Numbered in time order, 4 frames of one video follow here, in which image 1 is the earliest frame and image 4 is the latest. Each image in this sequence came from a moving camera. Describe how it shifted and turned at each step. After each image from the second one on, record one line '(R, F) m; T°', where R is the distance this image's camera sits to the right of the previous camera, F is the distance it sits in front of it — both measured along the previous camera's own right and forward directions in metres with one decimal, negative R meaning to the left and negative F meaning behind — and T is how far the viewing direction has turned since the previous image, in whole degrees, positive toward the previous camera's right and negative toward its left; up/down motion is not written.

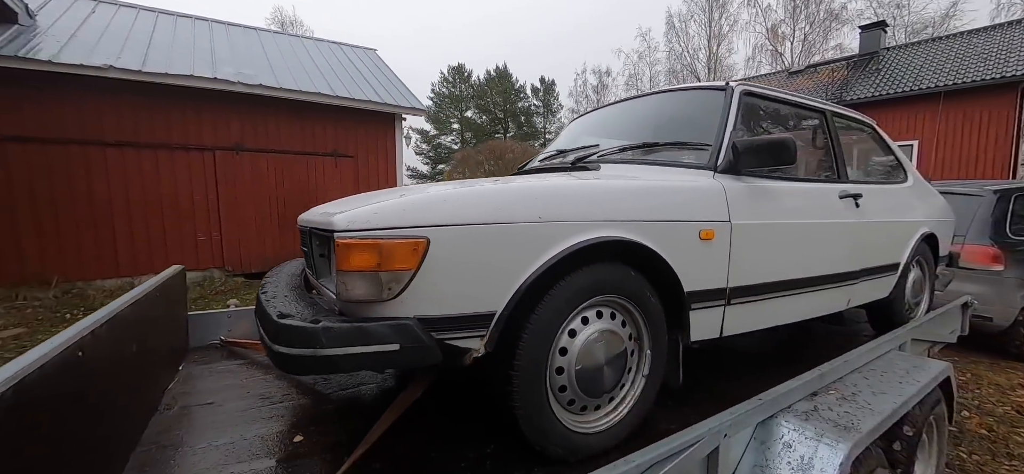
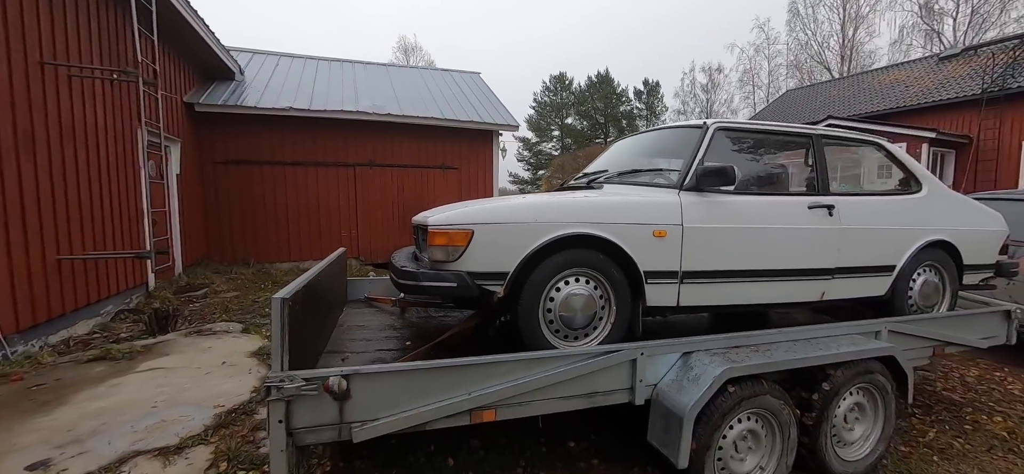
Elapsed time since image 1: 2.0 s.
(+0.5, -0.9) m; -14°
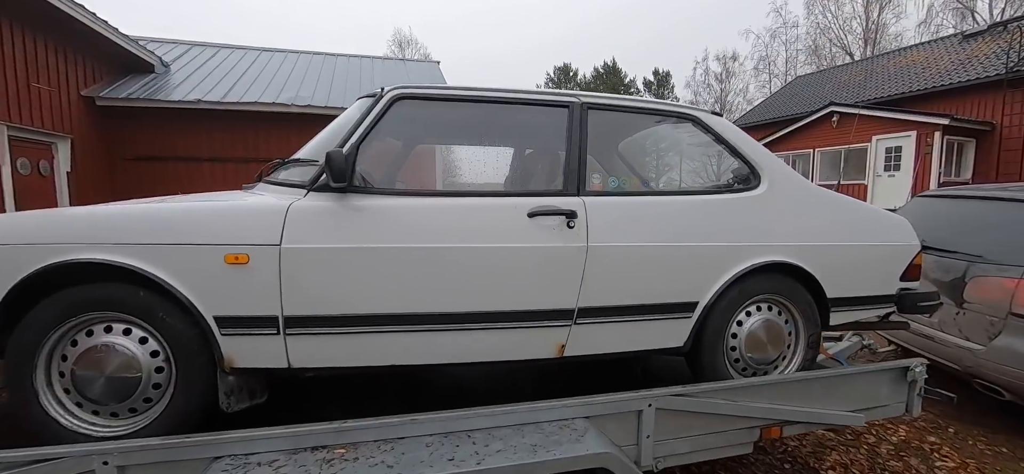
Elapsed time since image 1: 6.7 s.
(+1.8, +0.8) m; -3°
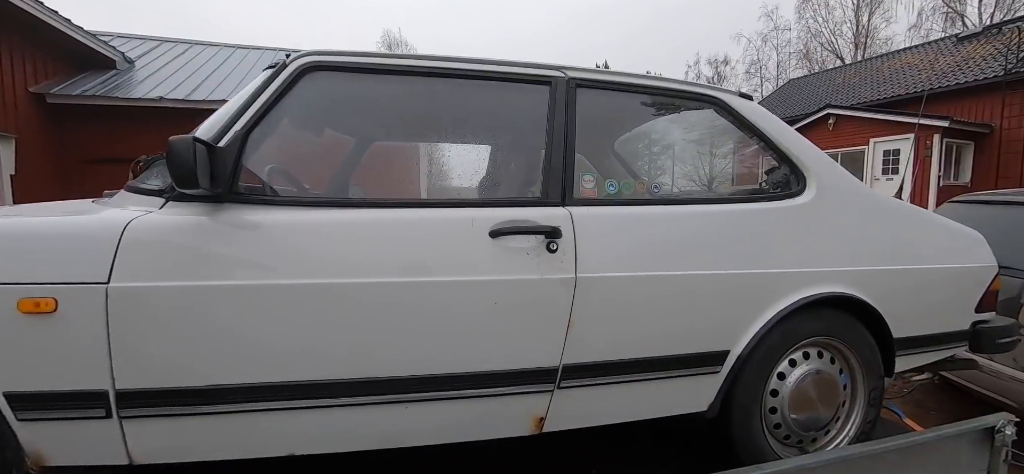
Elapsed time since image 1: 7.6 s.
(+0.1, +0.5) m; +1°
